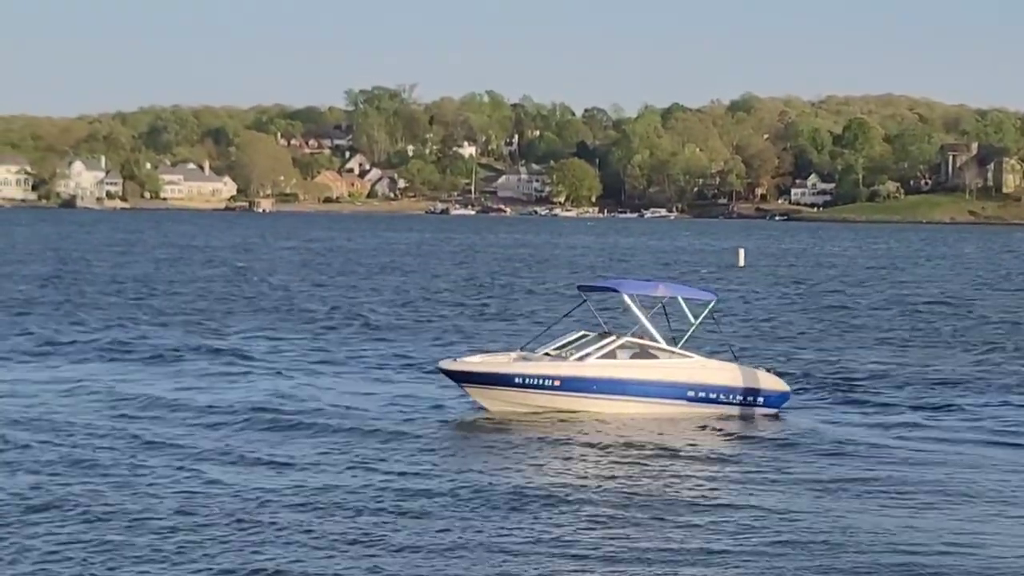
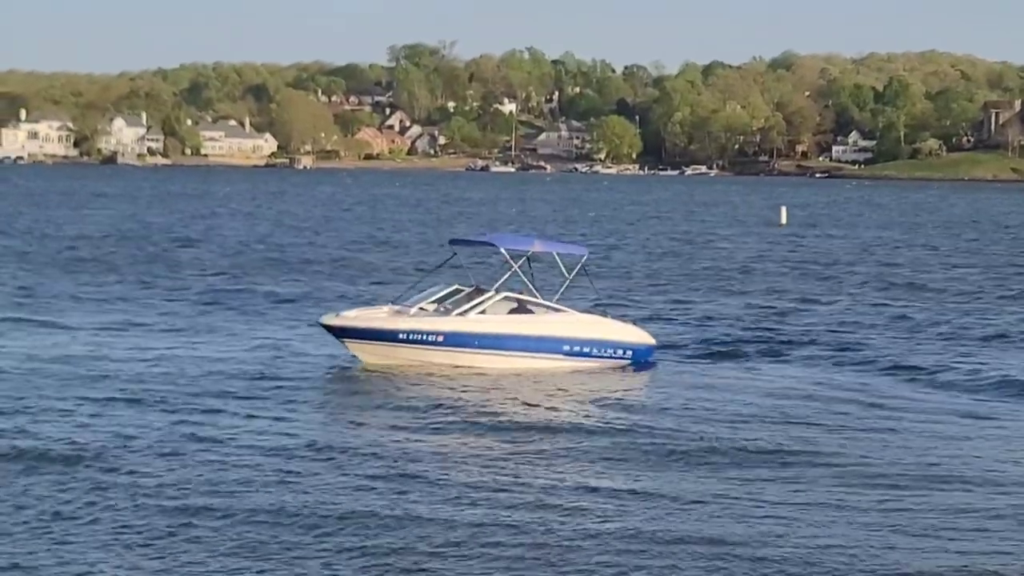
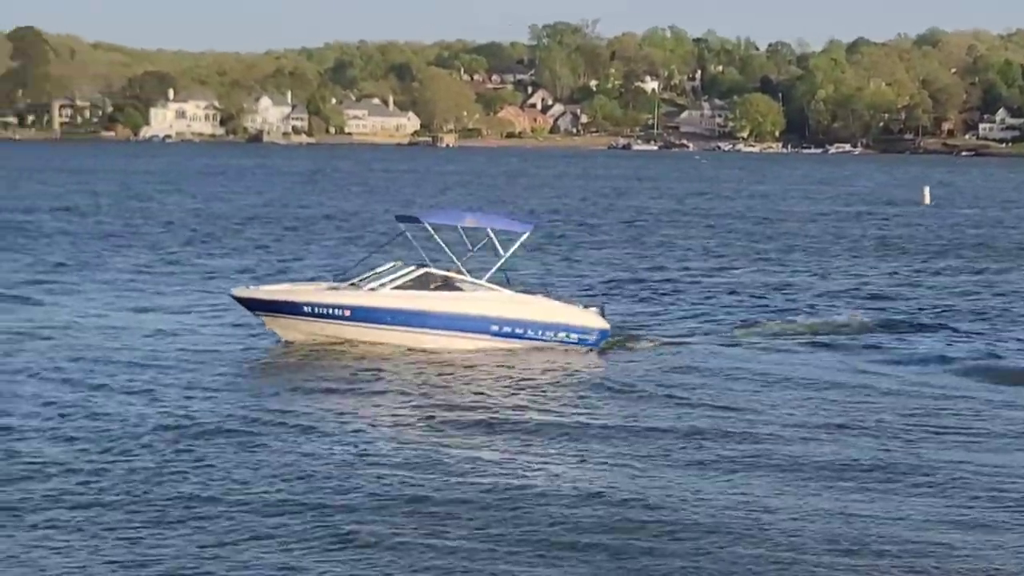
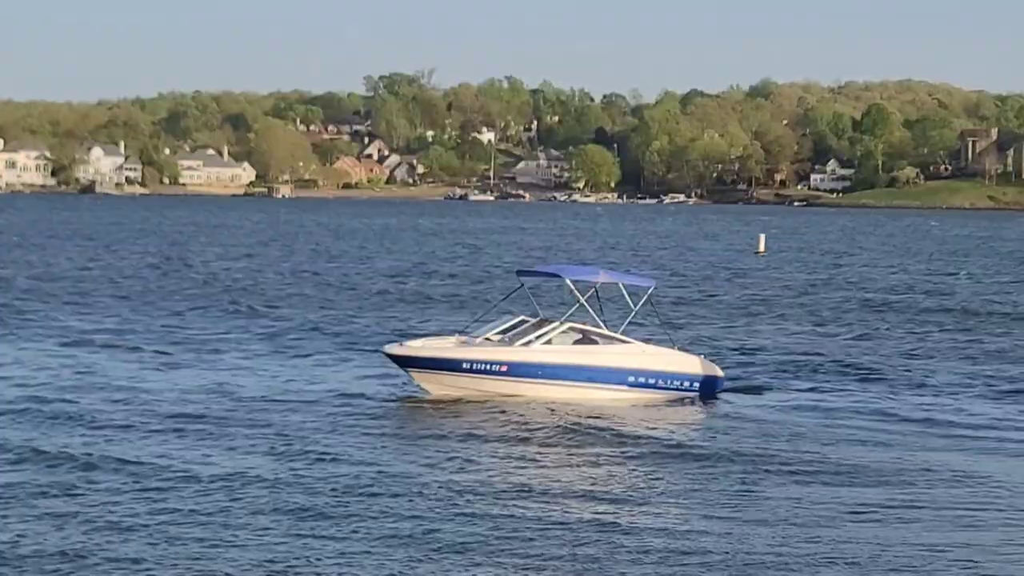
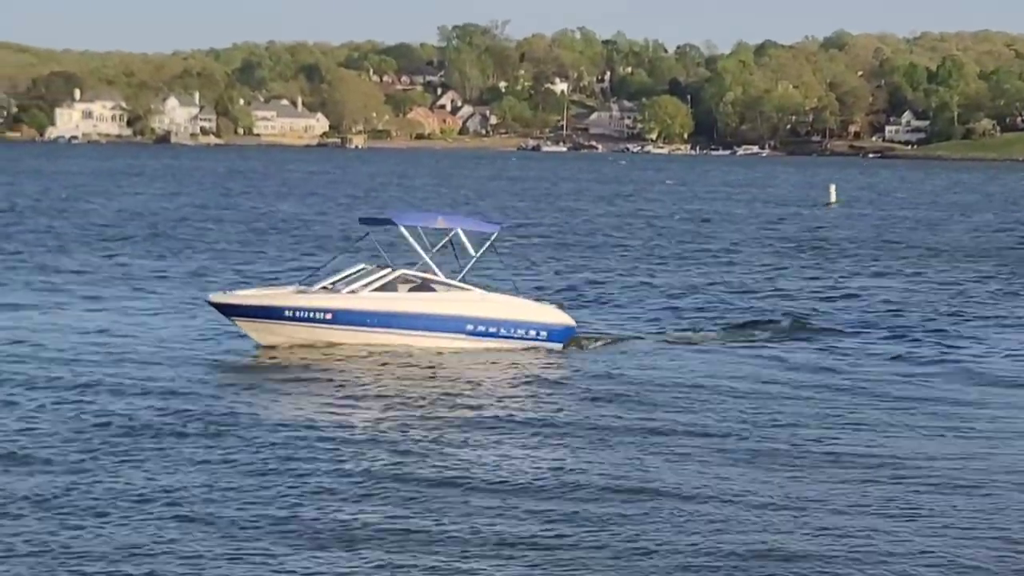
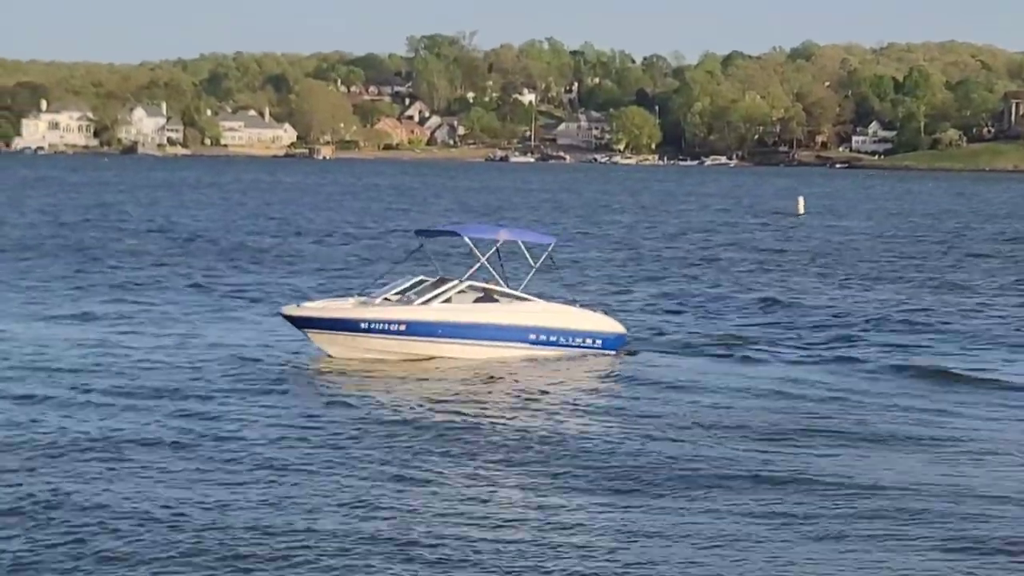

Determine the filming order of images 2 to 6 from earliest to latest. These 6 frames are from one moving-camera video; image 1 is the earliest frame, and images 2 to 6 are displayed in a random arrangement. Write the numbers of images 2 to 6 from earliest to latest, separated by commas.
4, 2, 6, 5, 3
